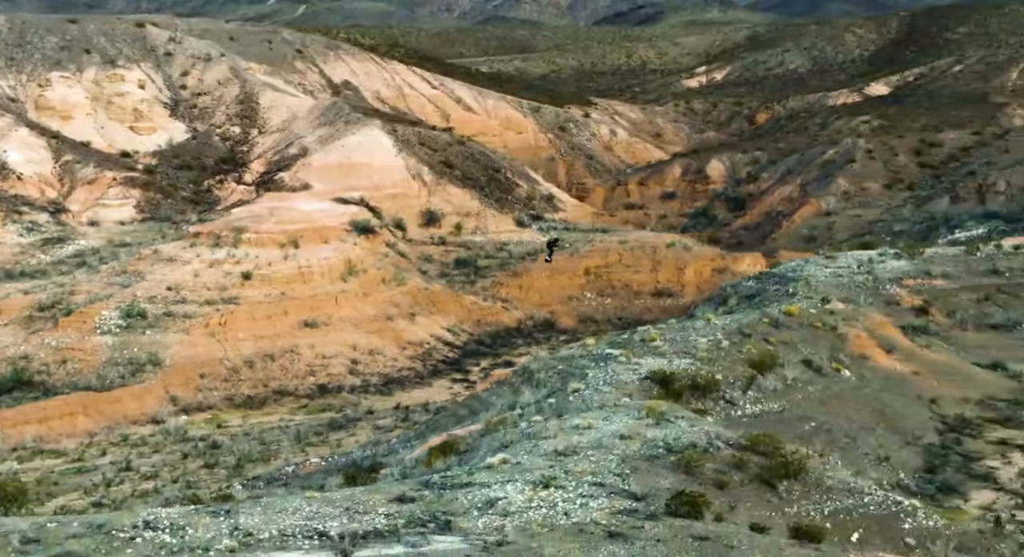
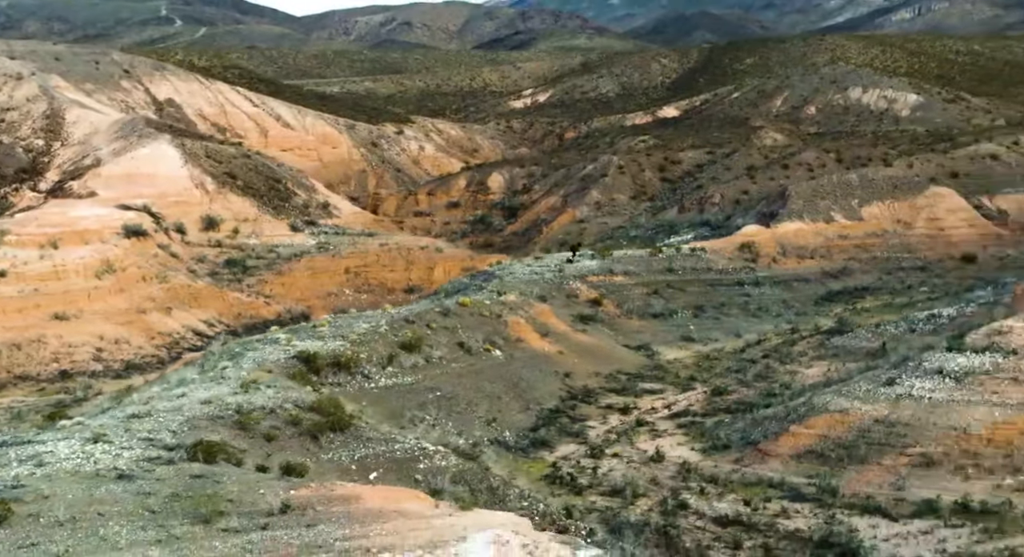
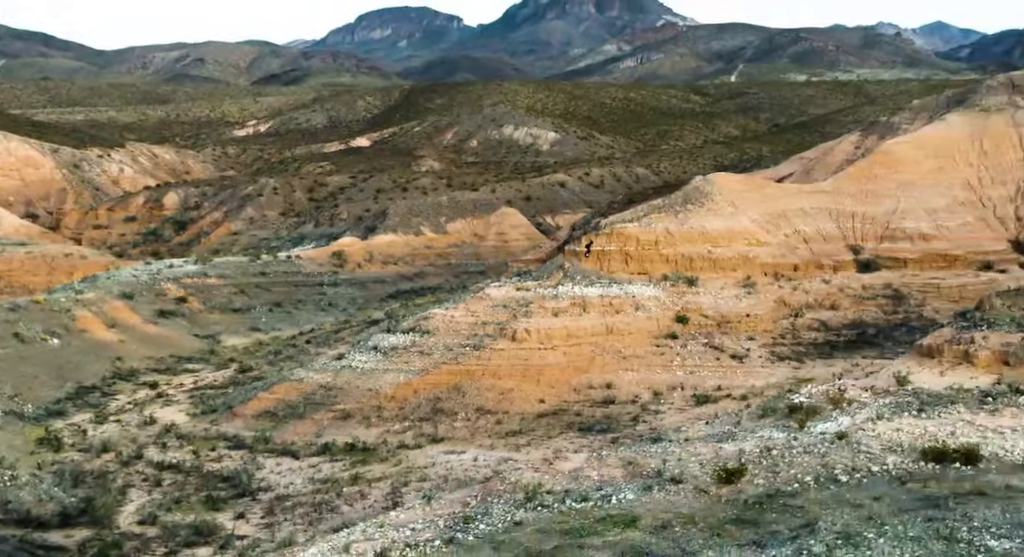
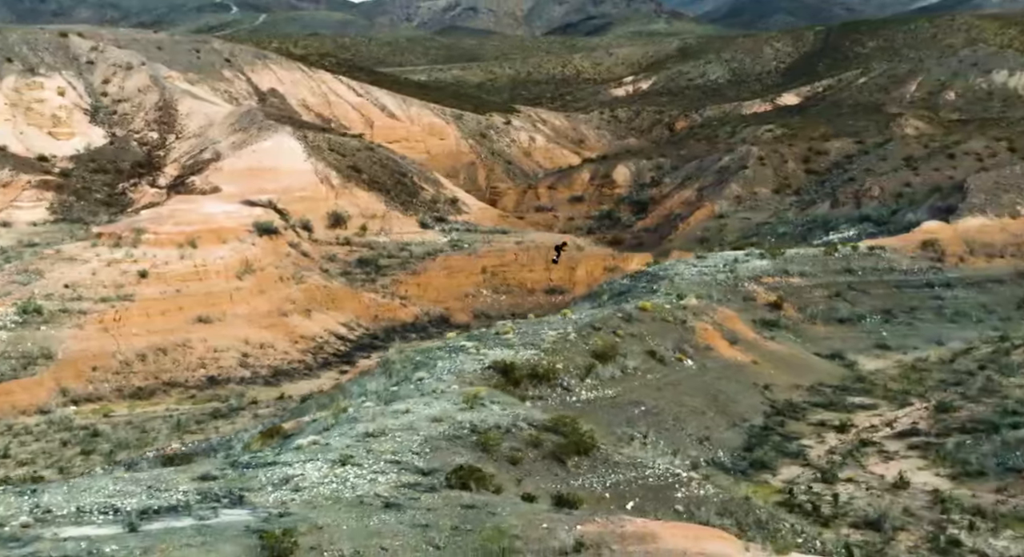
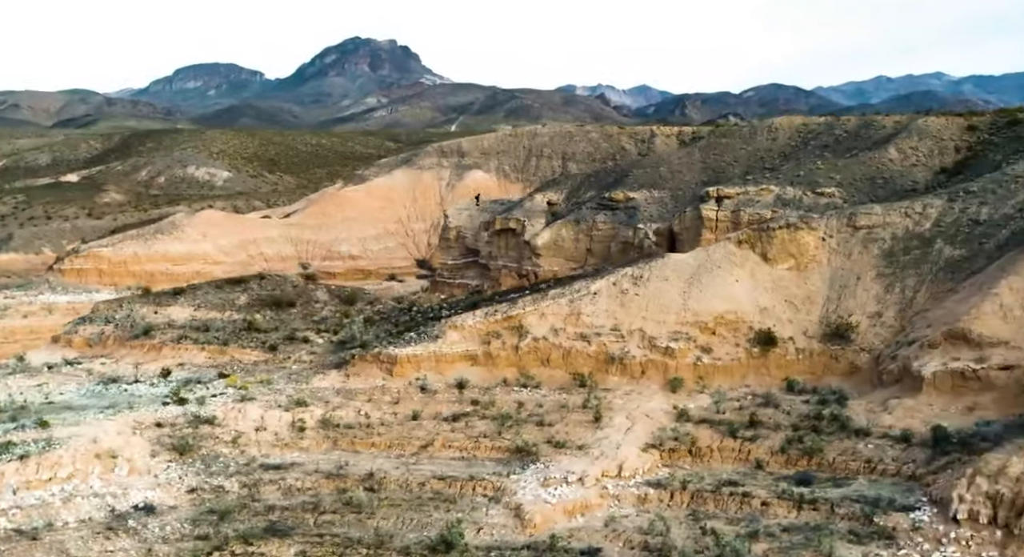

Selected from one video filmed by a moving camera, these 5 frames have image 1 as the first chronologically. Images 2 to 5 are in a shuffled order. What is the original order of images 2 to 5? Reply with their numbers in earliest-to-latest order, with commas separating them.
4, 2, 3, 5
